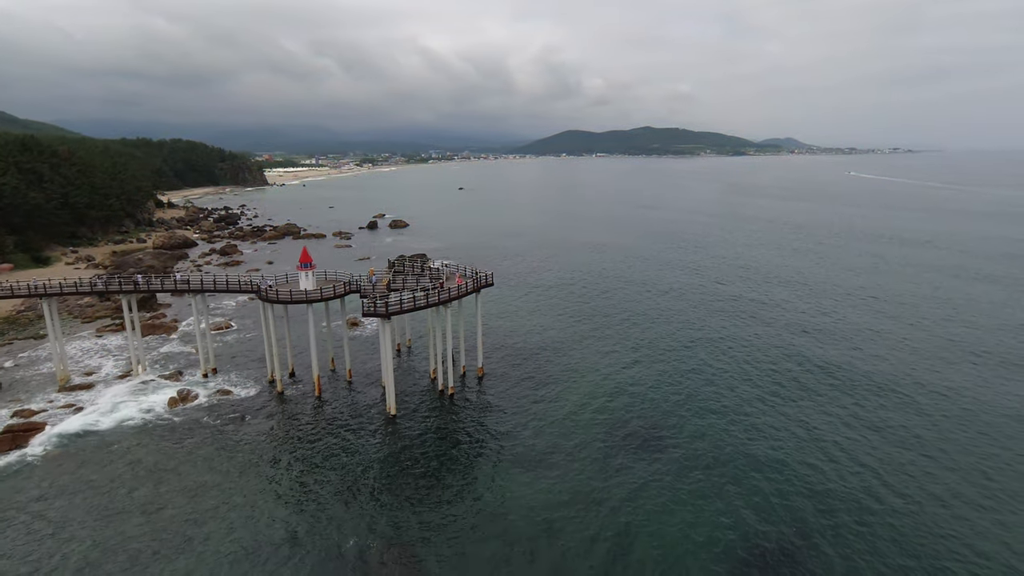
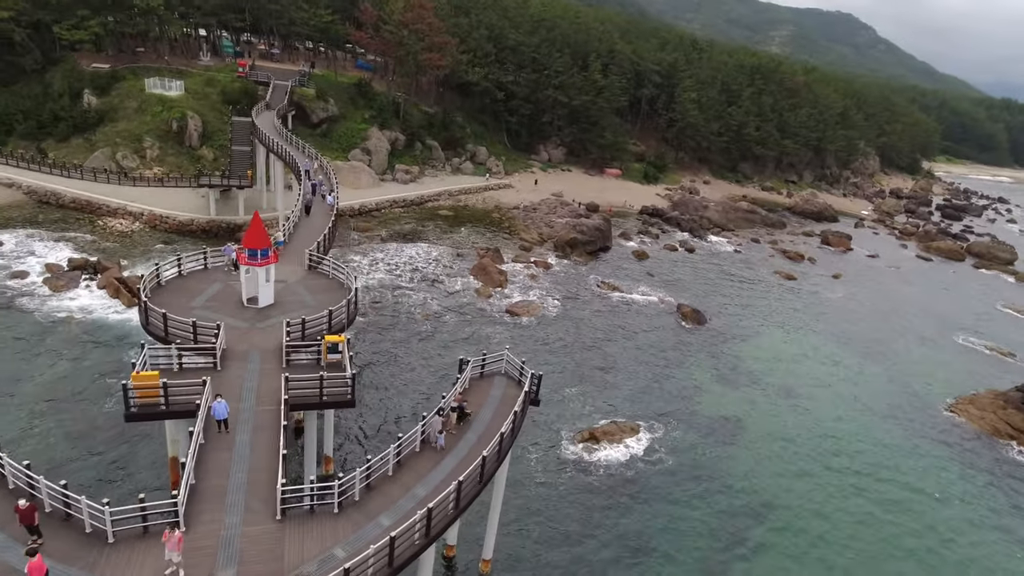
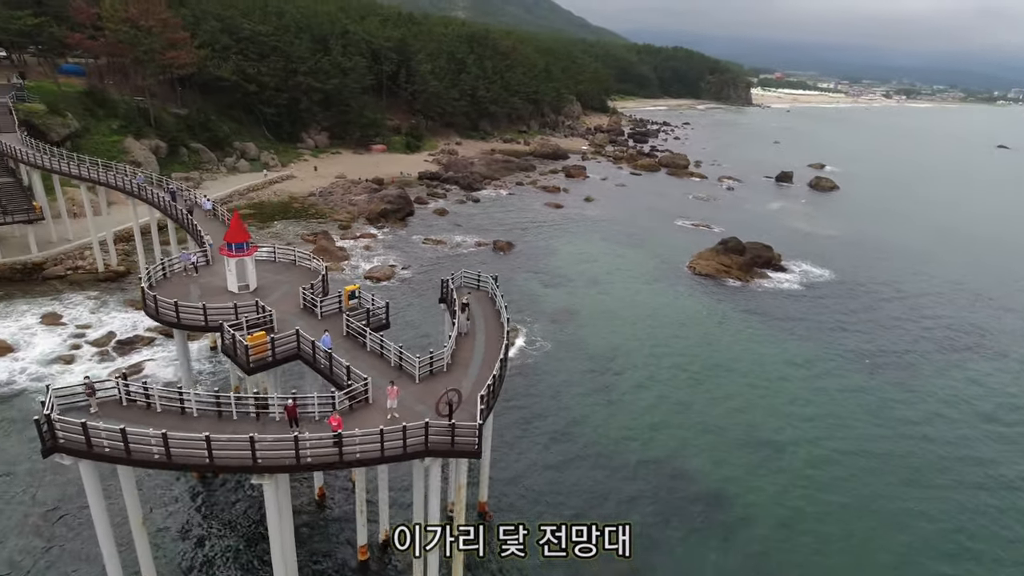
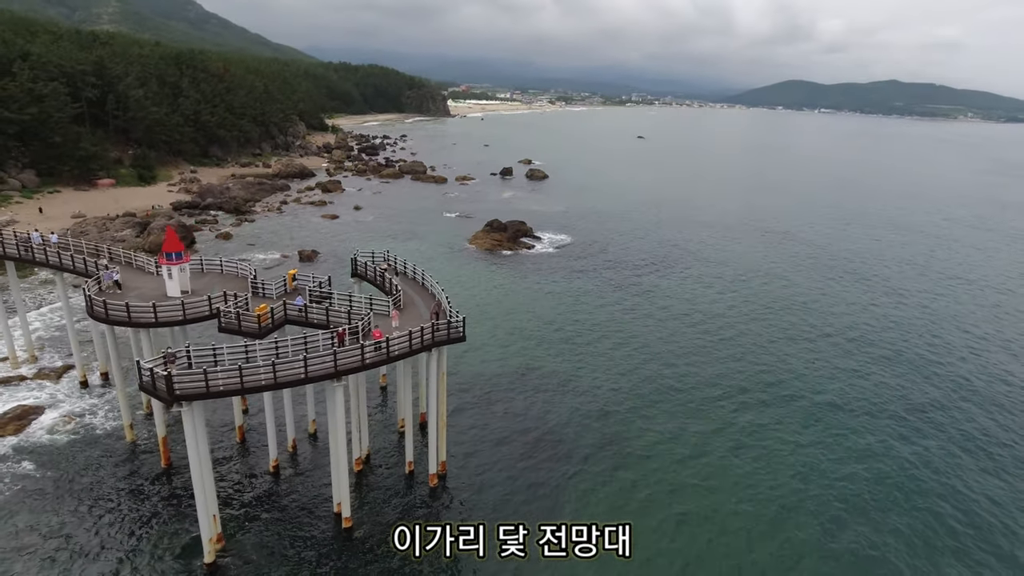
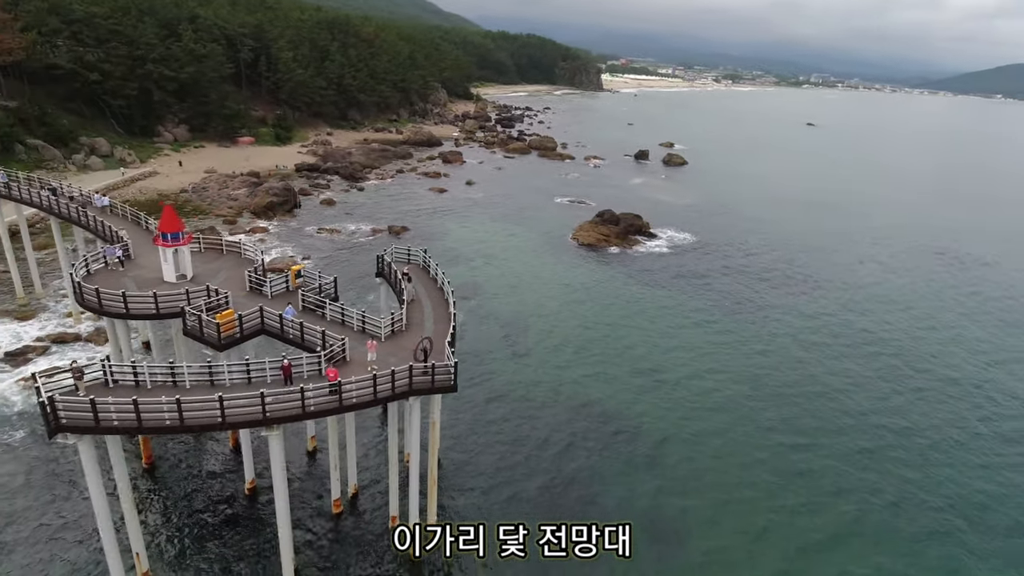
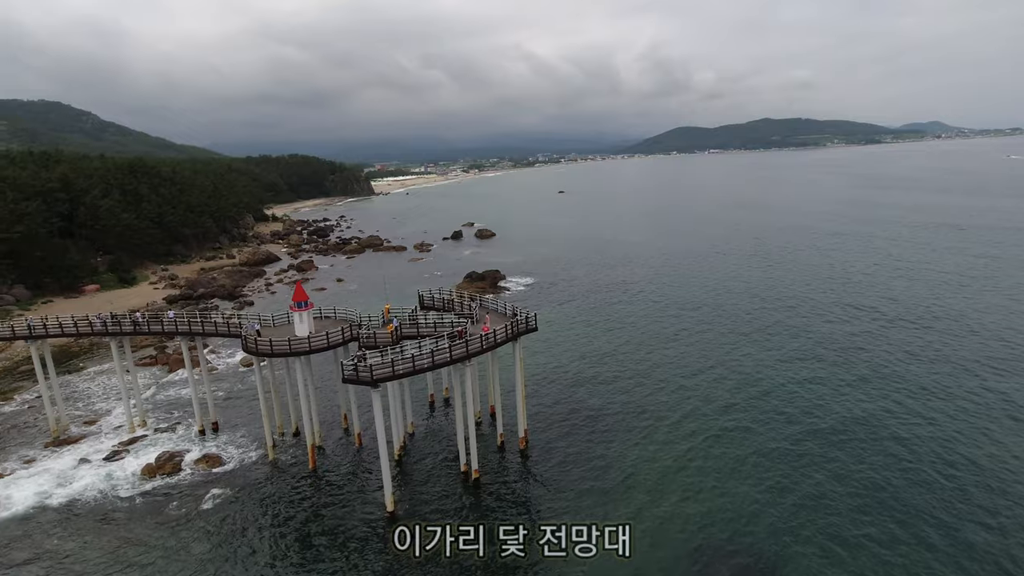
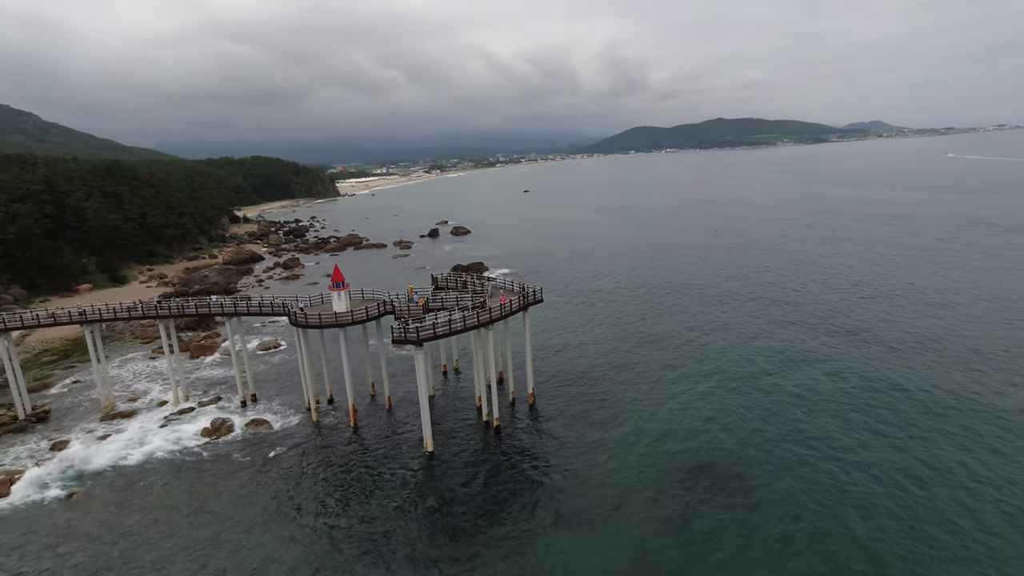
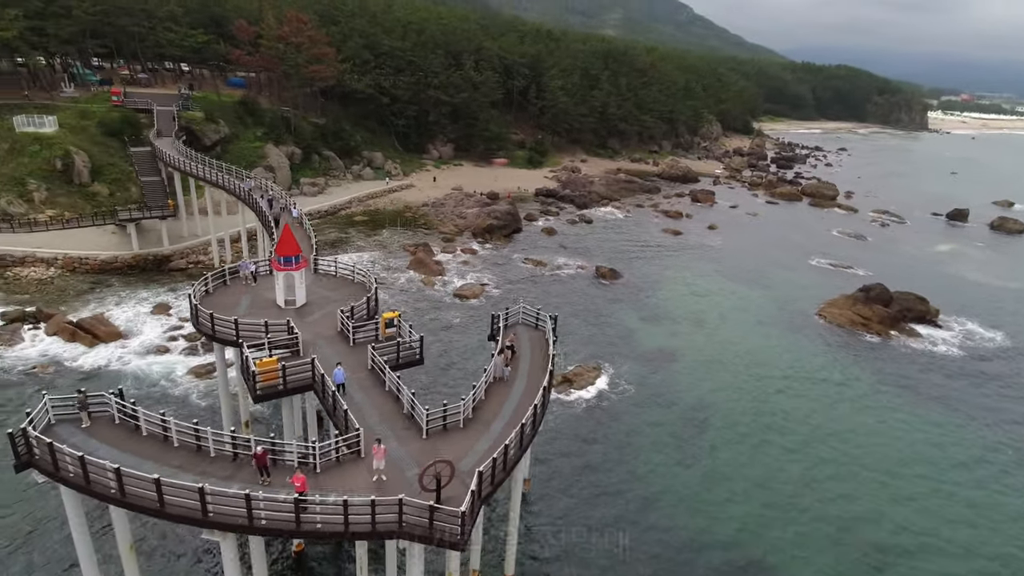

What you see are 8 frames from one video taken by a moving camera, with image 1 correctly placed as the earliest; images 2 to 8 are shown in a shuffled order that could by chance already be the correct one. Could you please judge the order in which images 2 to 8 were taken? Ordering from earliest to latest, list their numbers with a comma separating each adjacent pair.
7, 6, 4, 5, 3, 8, 2
